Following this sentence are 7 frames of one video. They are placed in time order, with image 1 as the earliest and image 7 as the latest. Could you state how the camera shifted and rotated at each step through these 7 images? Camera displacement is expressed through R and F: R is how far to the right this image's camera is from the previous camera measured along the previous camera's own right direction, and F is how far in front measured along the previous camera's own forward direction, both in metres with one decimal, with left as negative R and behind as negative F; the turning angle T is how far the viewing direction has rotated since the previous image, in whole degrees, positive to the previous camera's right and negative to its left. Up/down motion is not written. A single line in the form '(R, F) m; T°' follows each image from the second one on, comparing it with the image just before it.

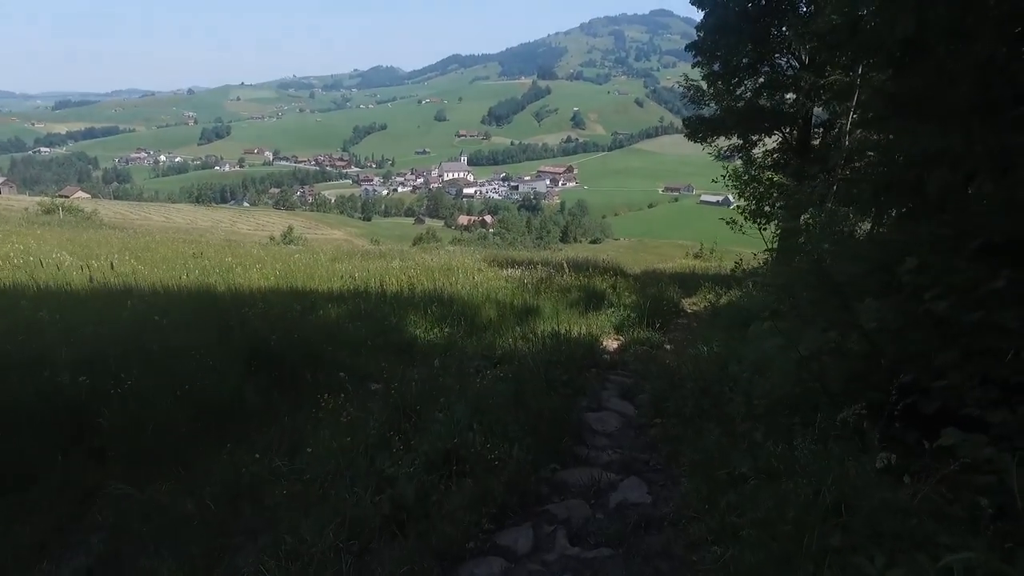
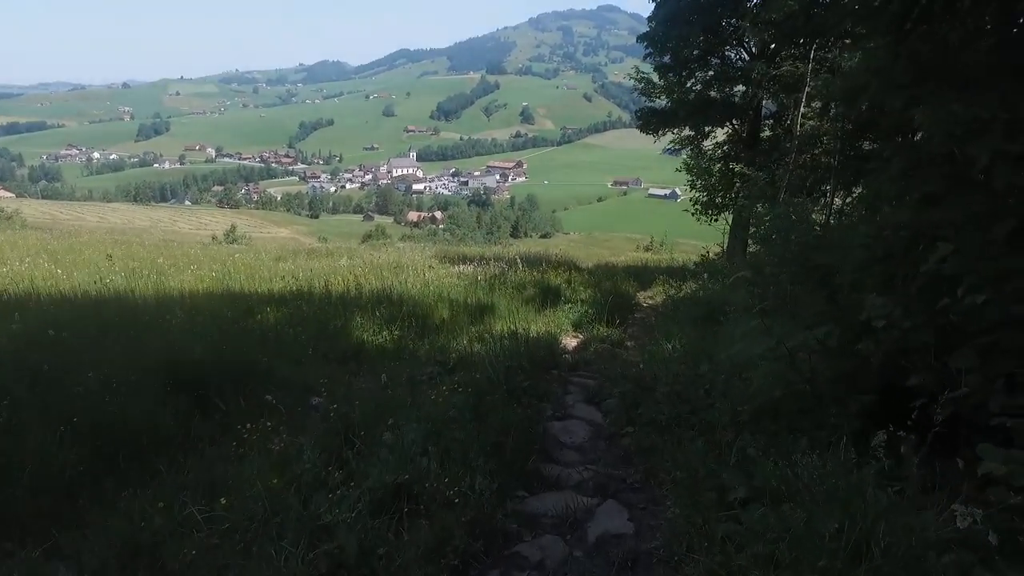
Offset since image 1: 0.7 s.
(0.0, +0.5) m; +4°
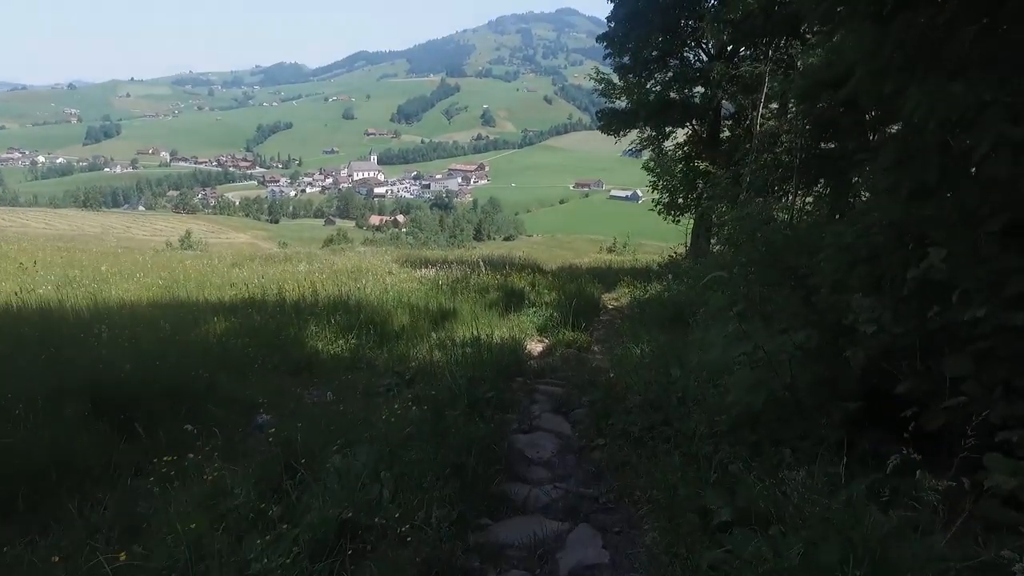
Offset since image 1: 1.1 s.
(0.0, +0.3) m; +3°
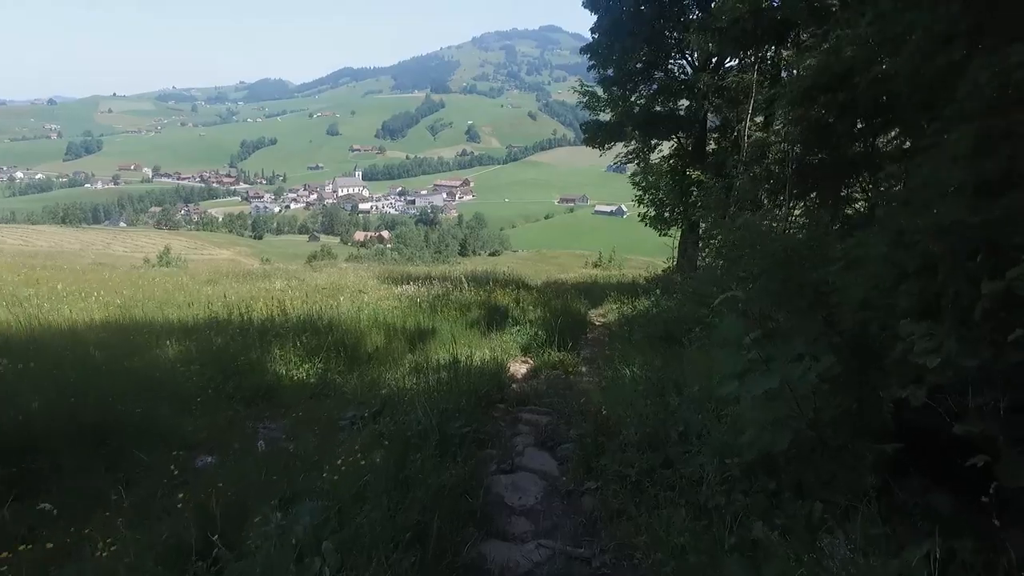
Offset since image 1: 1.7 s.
(0.0, +0.5) m; +1°
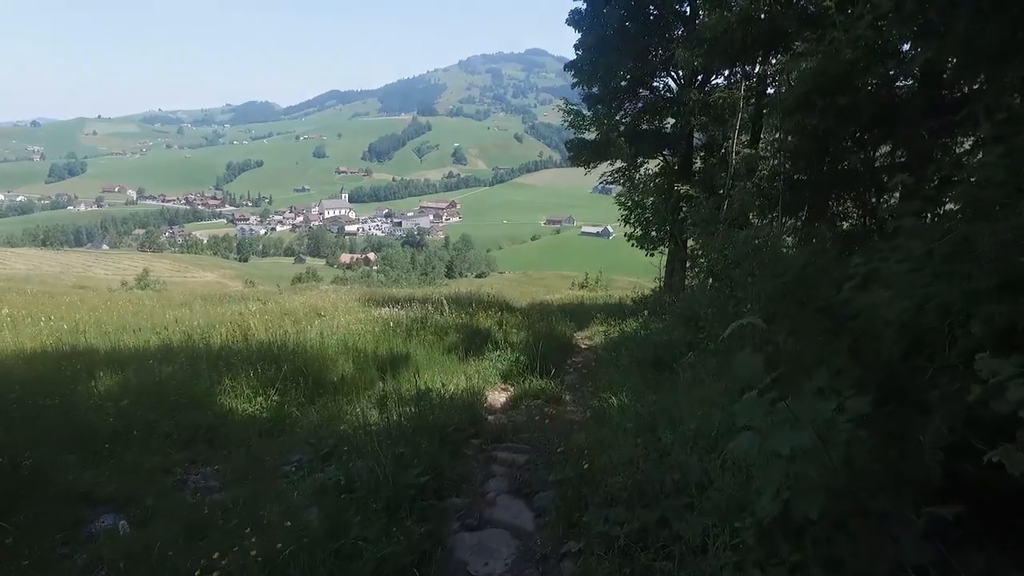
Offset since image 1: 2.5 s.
(+0.1, +0.6) m; +1°
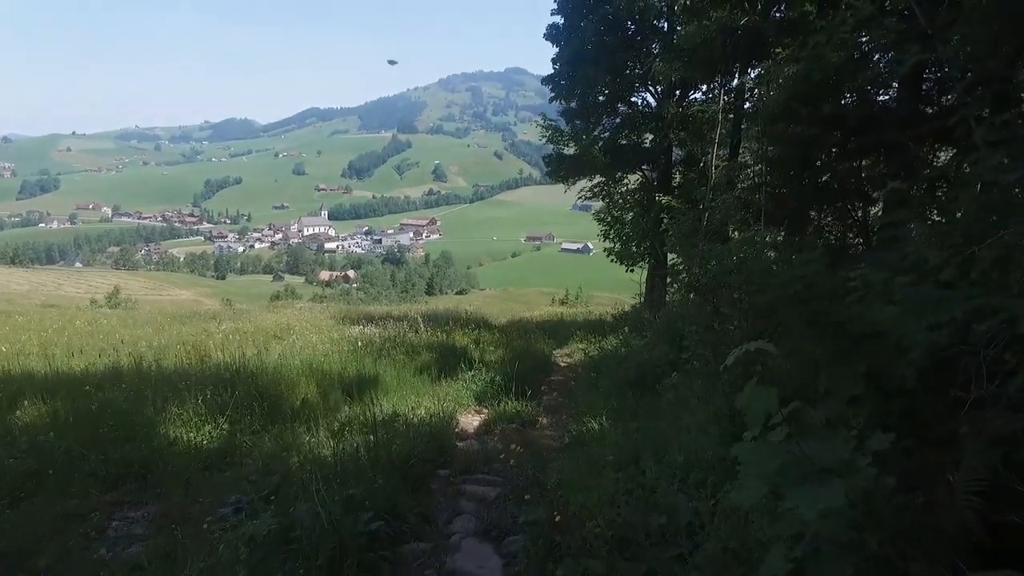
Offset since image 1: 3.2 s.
(+0.1, +0.4) m; +2°
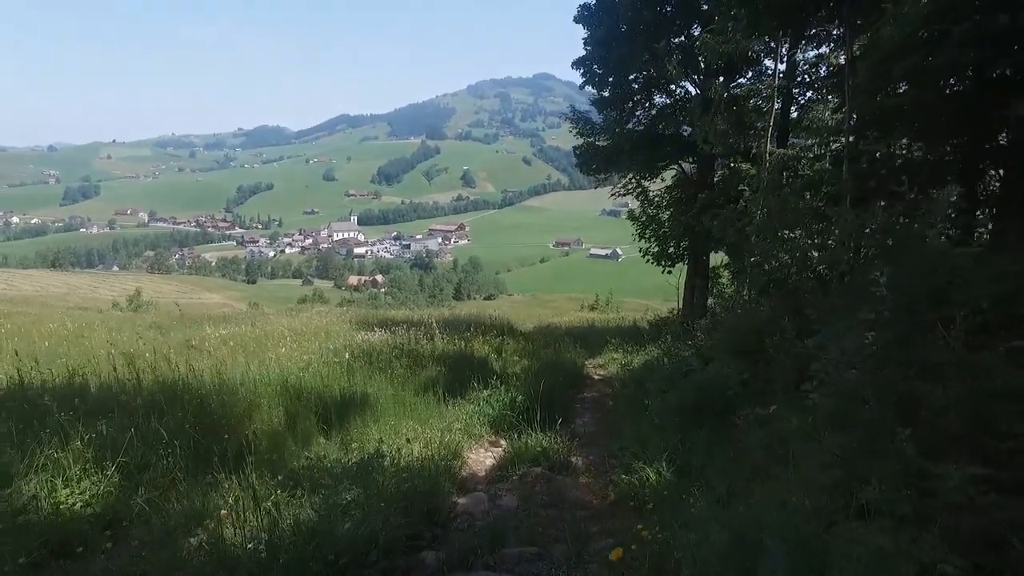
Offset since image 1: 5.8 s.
(0.0, +1.7) m; -2°
